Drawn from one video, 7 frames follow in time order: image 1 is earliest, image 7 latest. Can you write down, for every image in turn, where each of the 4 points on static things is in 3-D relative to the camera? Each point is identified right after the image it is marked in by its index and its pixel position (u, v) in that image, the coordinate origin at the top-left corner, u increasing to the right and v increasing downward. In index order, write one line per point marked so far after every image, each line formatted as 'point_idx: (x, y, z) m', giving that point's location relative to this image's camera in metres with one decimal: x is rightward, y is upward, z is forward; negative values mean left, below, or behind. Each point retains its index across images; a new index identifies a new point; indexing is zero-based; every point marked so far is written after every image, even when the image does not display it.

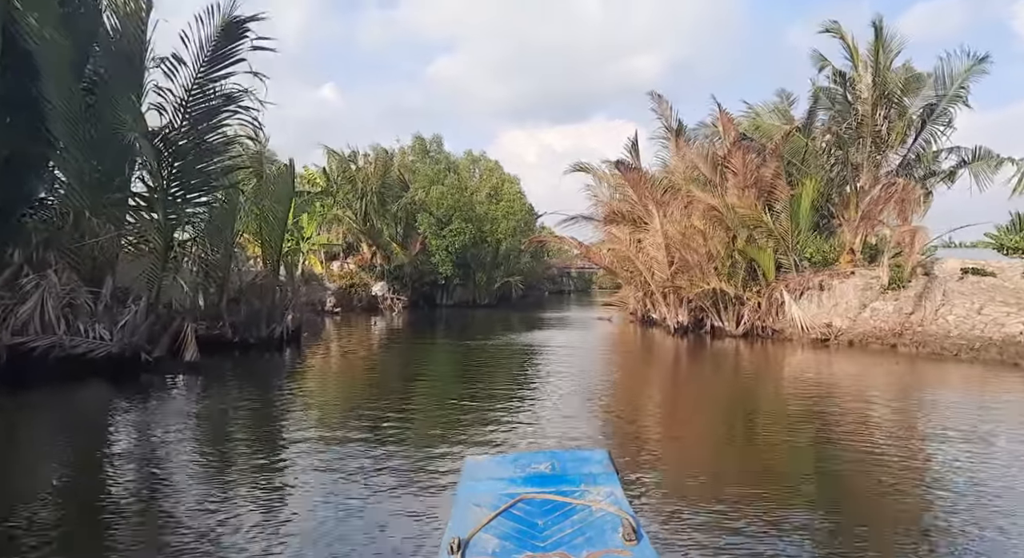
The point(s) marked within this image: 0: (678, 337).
0: (+4.6, -1.6, +19.0) m
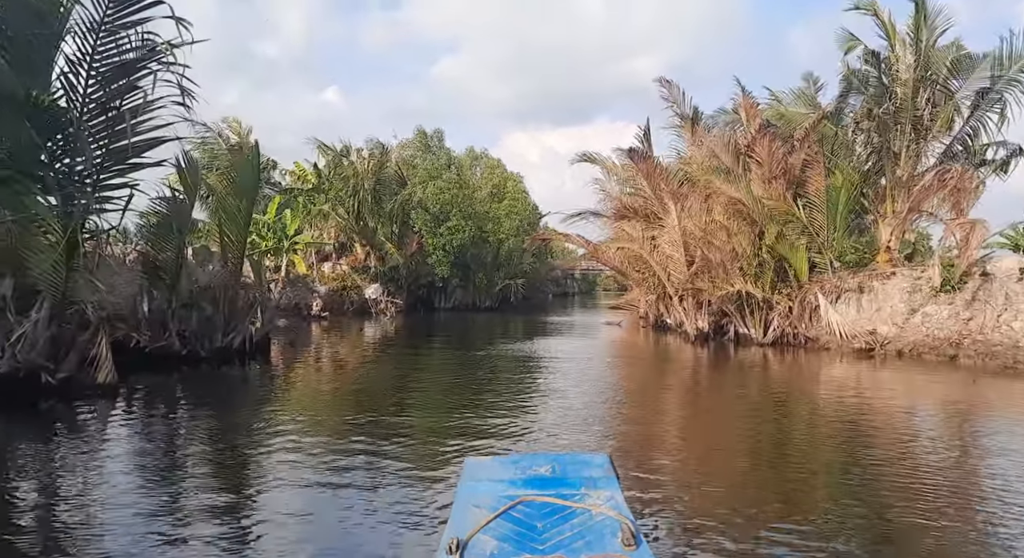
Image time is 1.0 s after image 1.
0: (+4.6, -1.7, +17.2) m
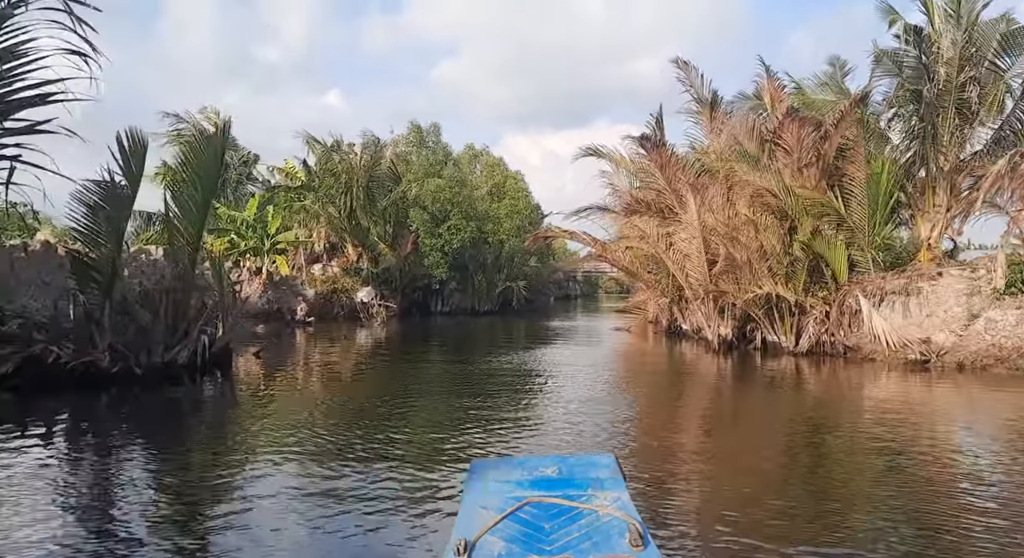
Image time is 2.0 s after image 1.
0: (+4.6, -1.7, +15.4) m
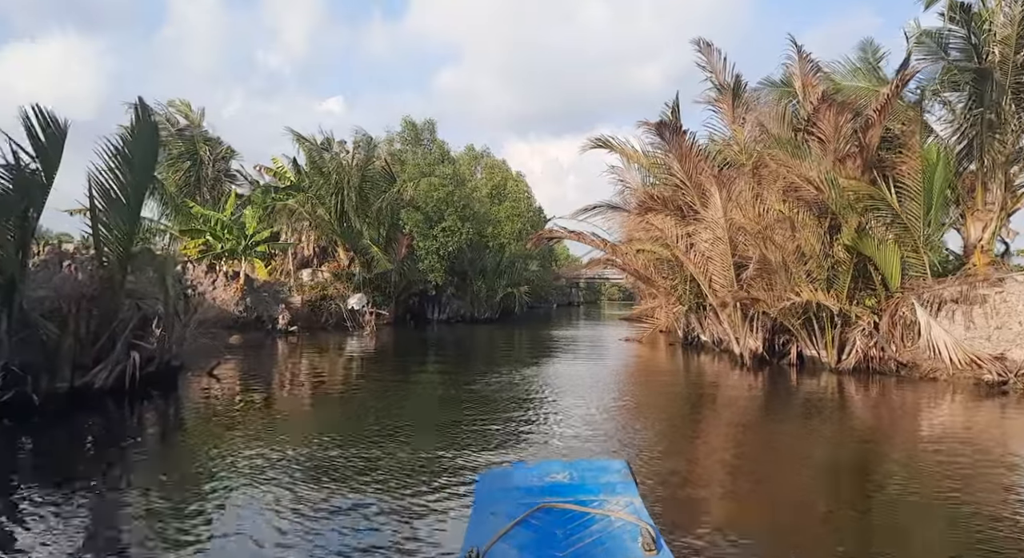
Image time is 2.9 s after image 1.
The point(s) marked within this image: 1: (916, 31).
0: (+4.6, -1.8, +13.6) m
1: (+9.2, +5.6, +15.8) m
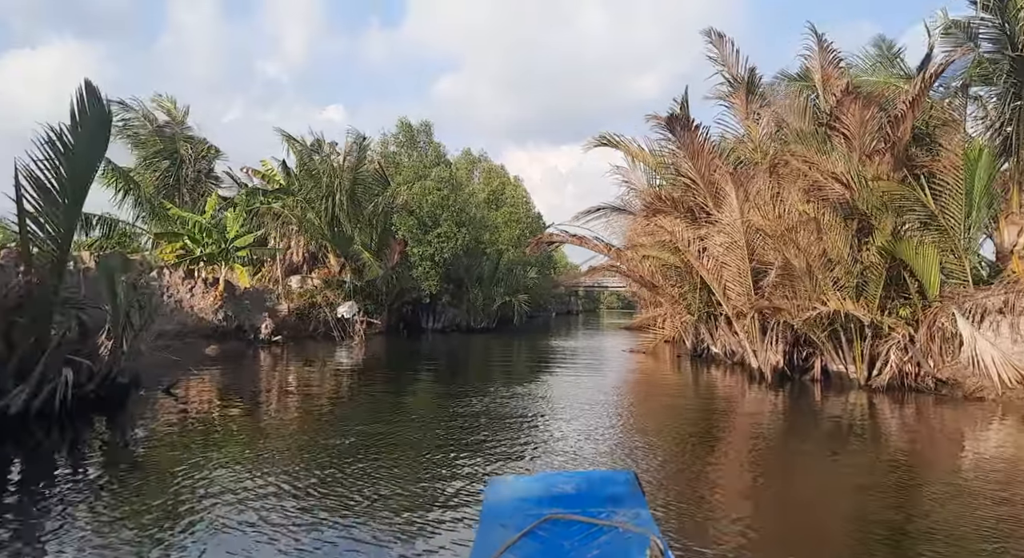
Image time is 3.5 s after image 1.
0: (+4.6, -2.0, +12.5) m
1: (+9.2, +5.5, +14.7) m
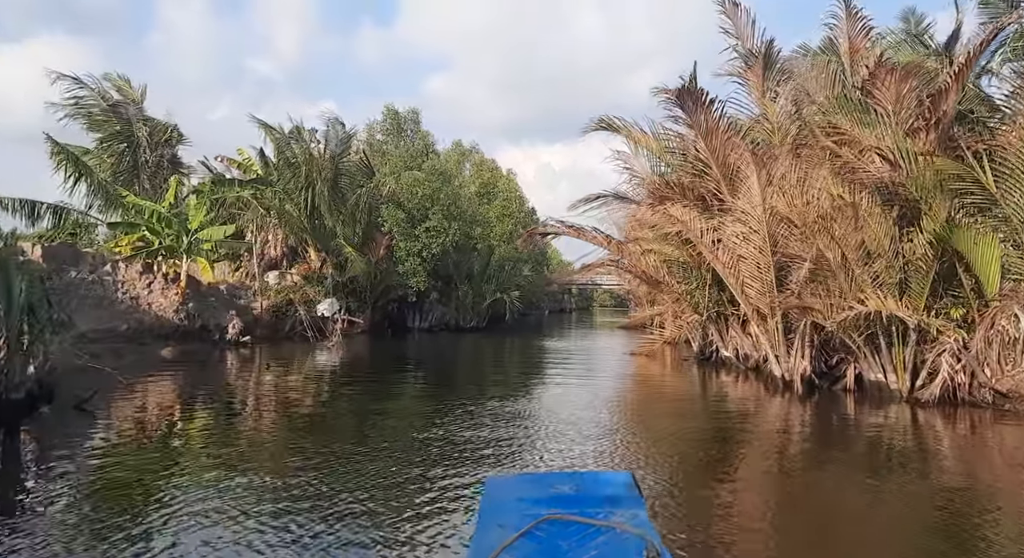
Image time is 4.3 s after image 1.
0: (+4.4, -1.9, +11.0) m
1: (+9.0, +5.5, +13.3) m
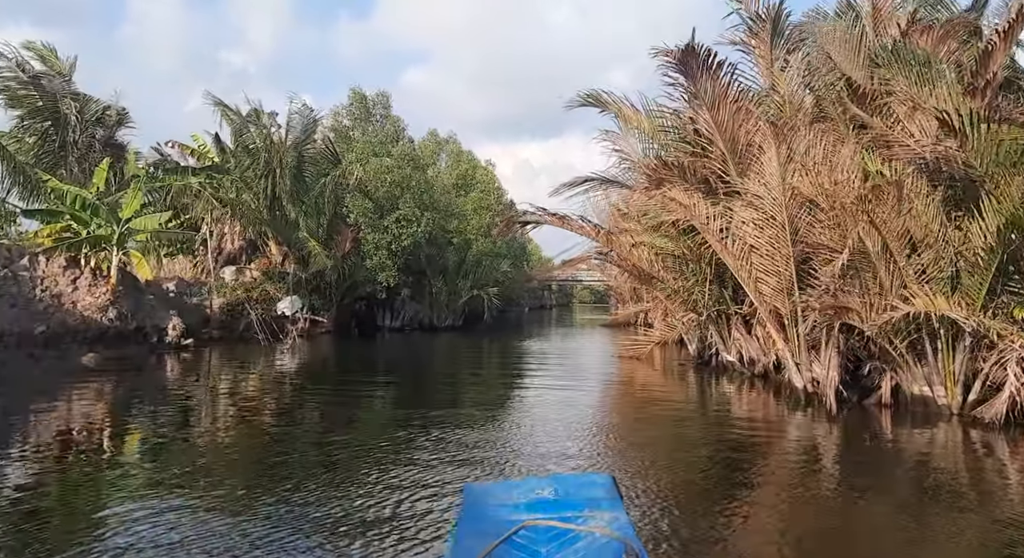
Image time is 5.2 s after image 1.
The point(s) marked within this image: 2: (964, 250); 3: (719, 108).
0: (+4.0, -1.8, +9.4) m
1: (+8.5, +5.6, +11.8) m
2: (+5.0, +0.3, +7.8) m
3: (+2.8, +2.4, +9.4) m
